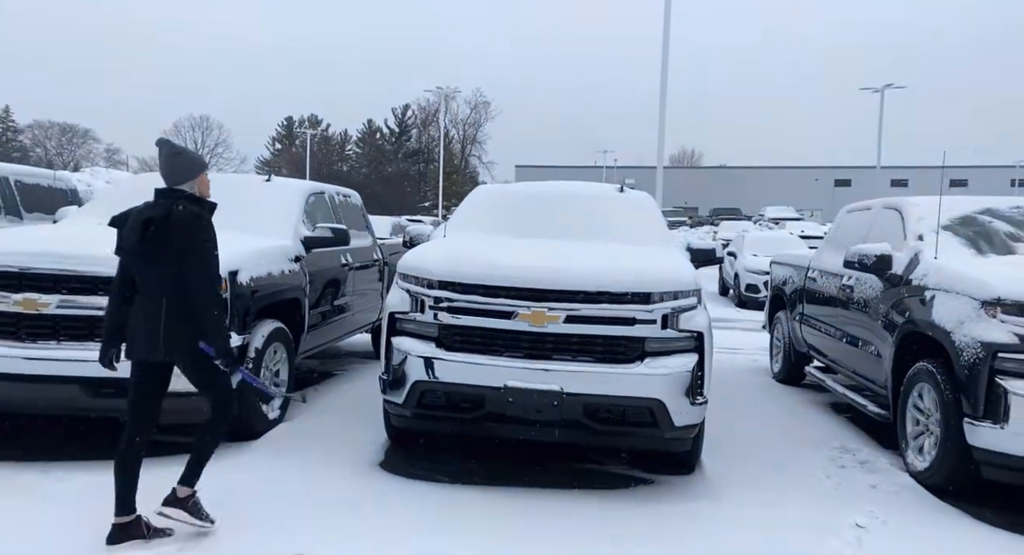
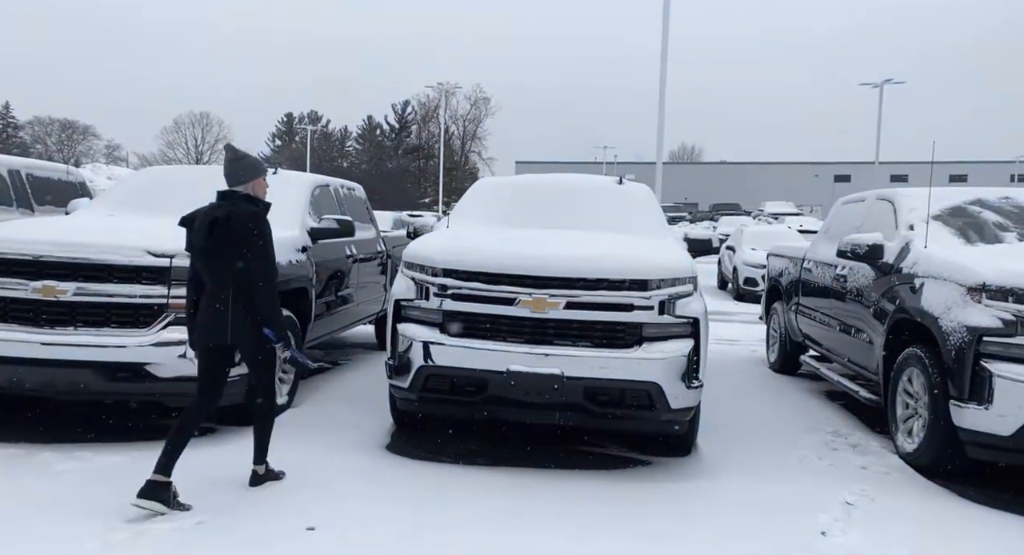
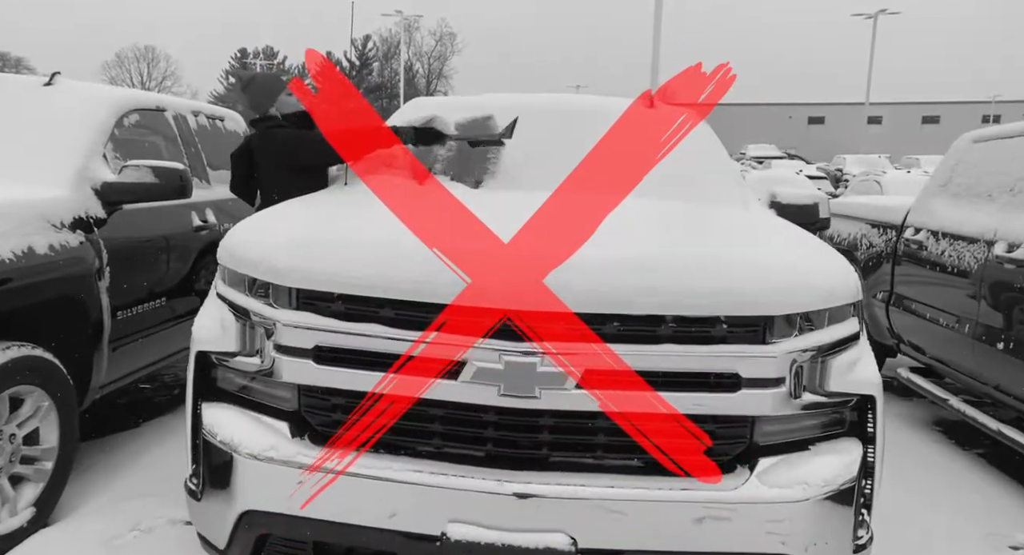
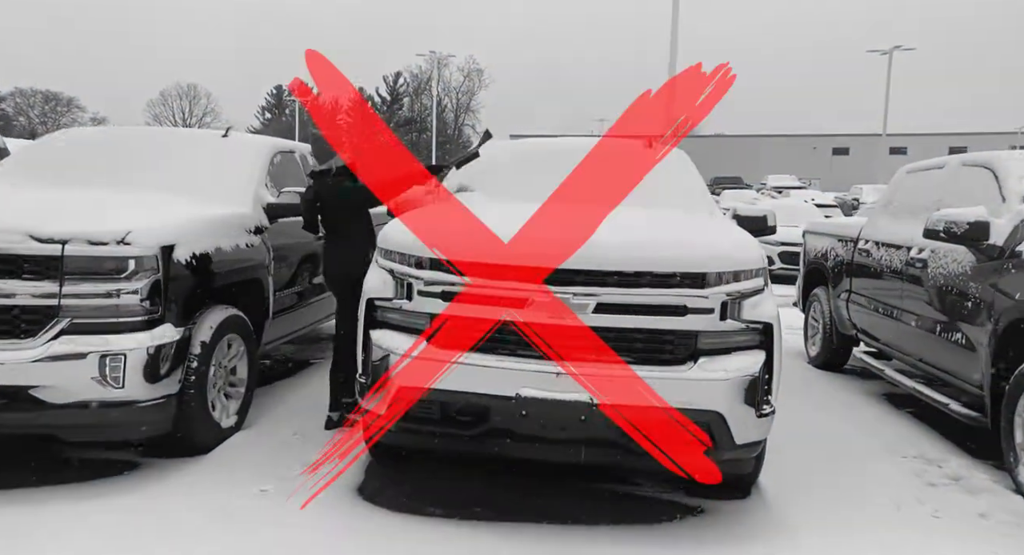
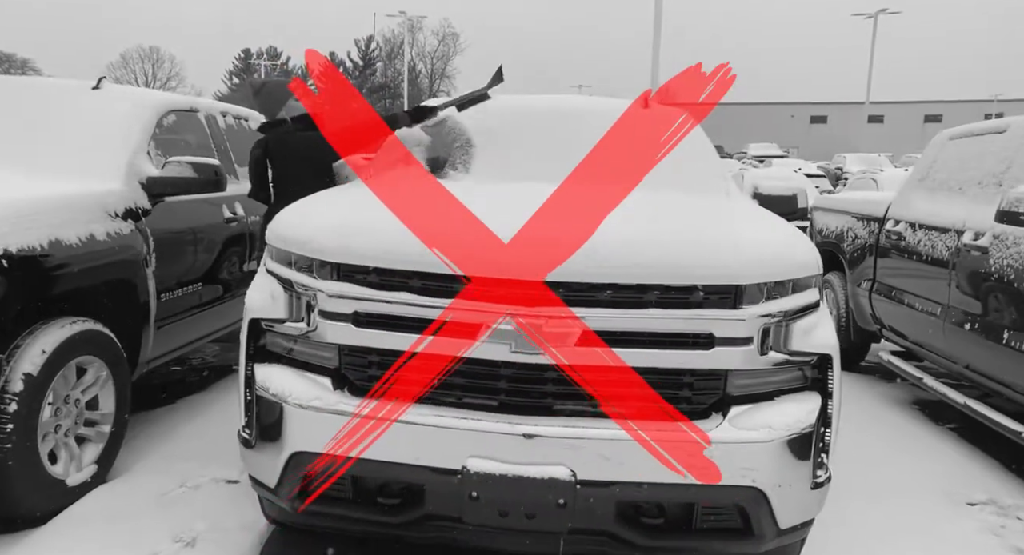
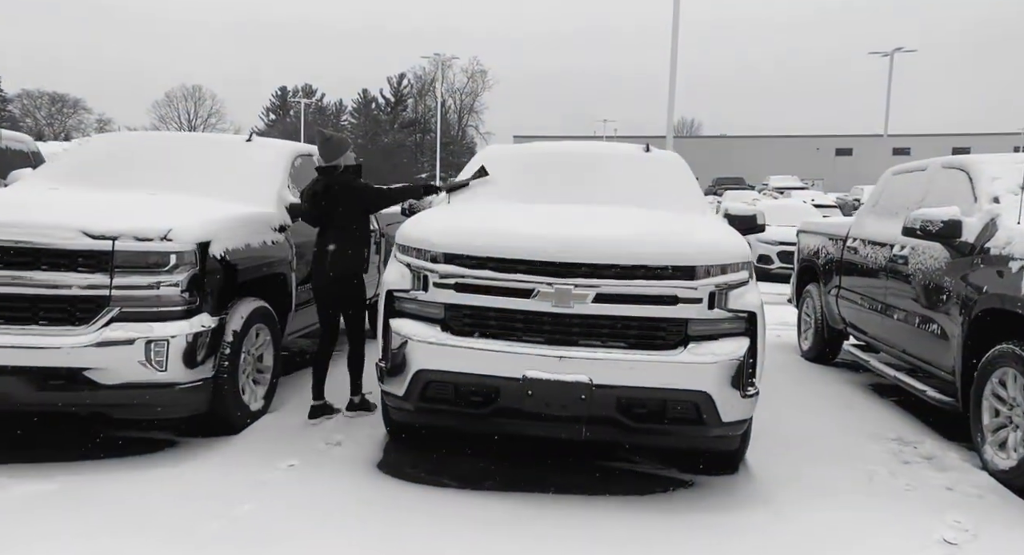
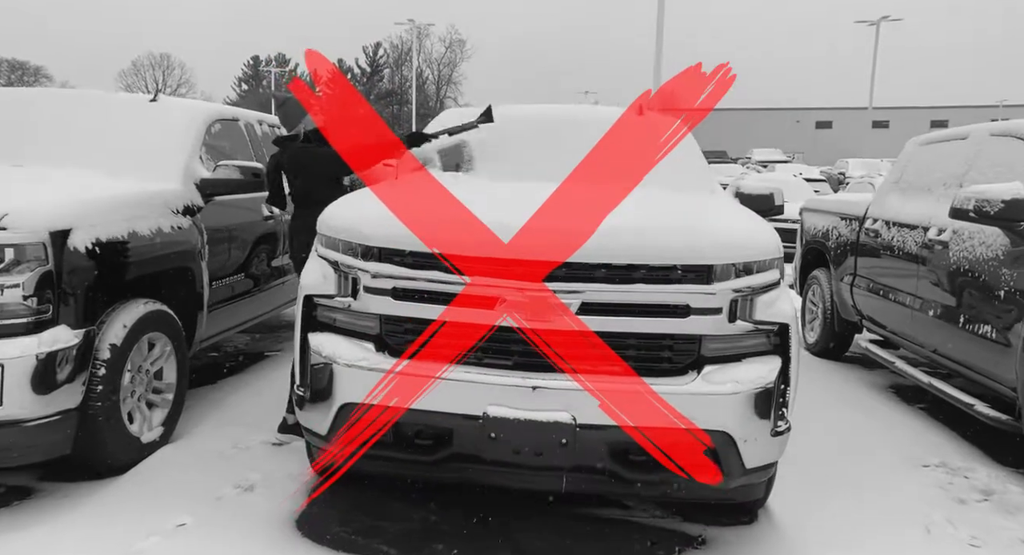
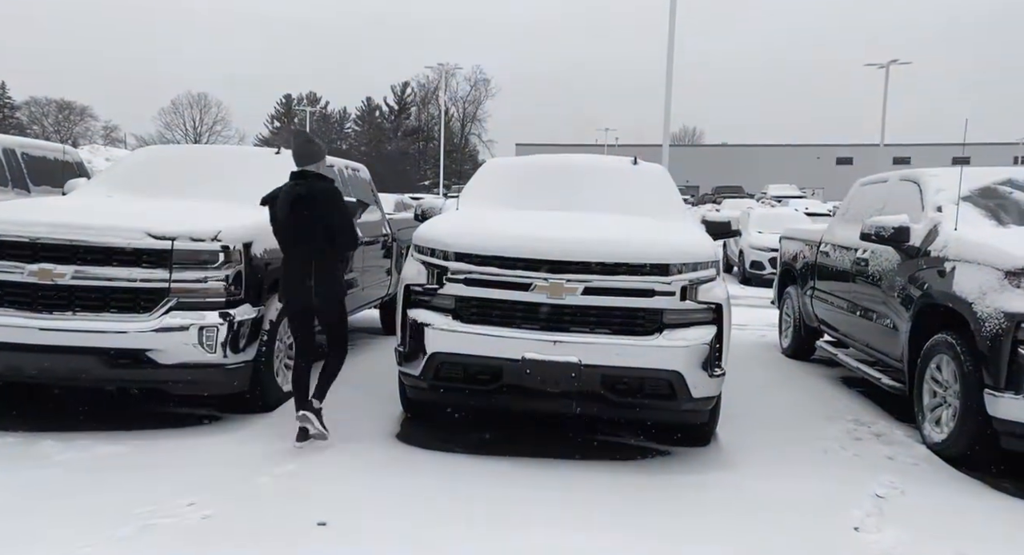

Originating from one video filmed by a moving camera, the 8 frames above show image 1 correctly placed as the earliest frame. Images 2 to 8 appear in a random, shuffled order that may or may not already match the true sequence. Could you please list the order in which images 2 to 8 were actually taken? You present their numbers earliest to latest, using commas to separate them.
2, 8, 6, 4, 7, 5, 3
